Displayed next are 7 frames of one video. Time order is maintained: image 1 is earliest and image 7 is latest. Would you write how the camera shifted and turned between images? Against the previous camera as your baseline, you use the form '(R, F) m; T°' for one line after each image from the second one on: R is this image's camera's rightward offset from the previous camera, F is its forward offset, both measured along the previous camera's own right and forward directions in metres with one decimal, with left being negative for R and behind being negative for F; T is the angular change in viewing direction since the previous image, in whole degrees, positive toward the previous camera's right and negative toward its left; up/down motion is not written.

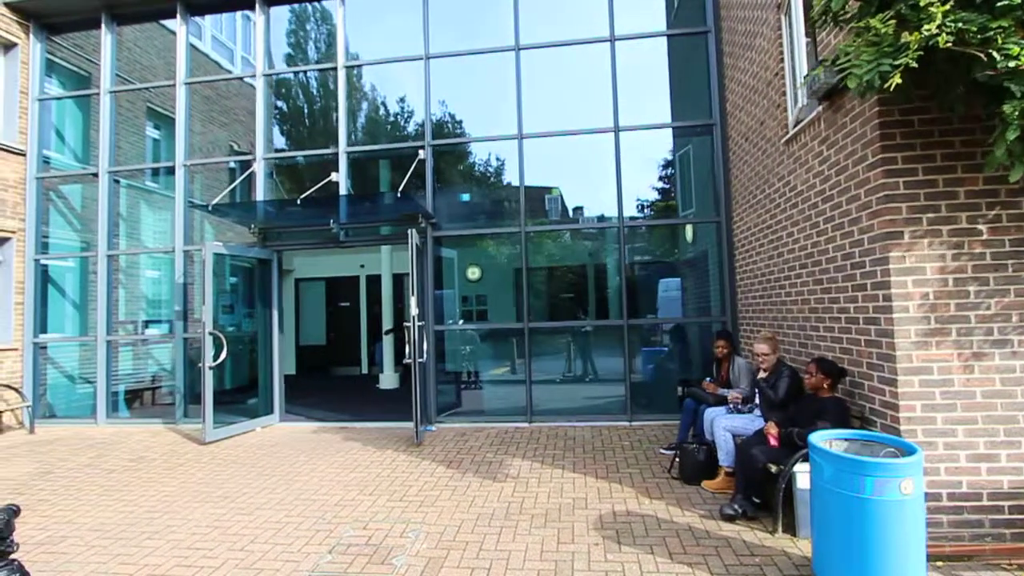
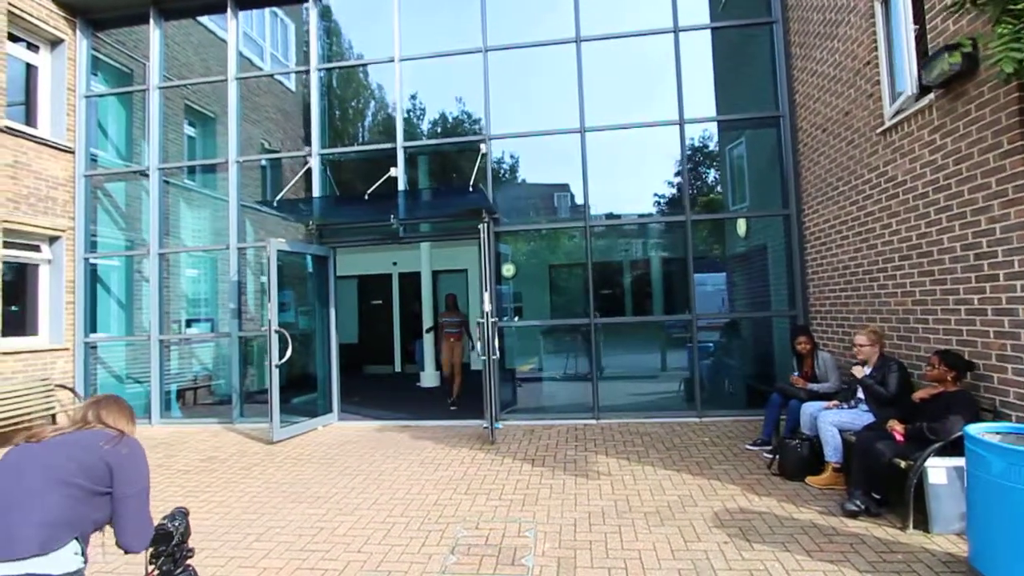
(-0.9, +0.1) m; 0°
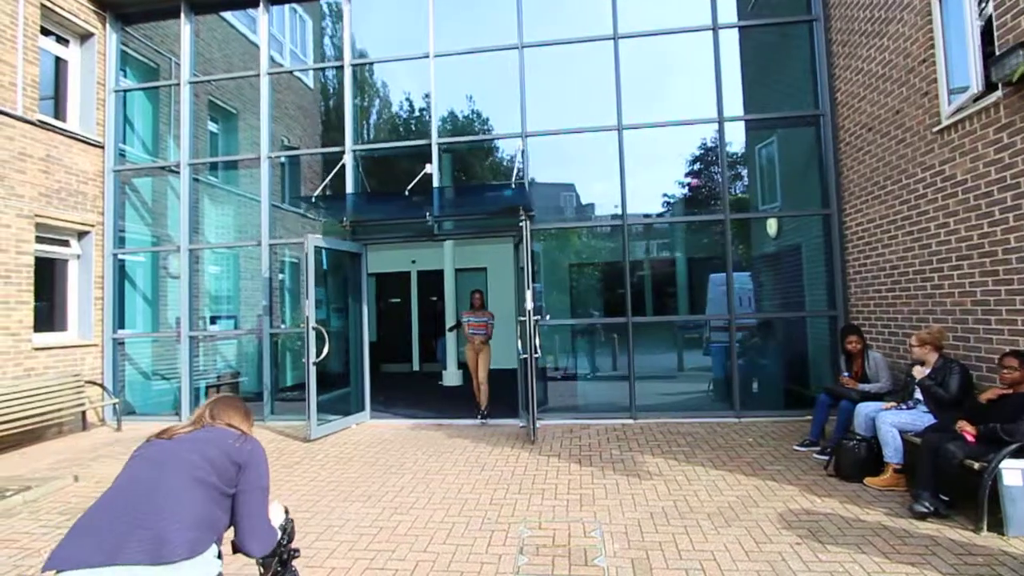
(-0.5, 0.0) m; 0°
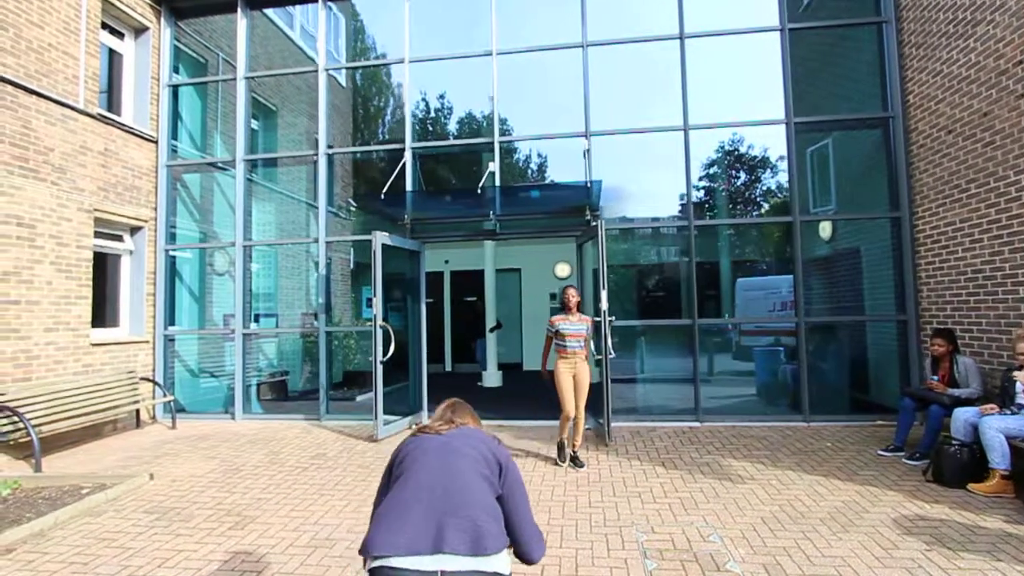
(-0.9, +0.1) m; 0°
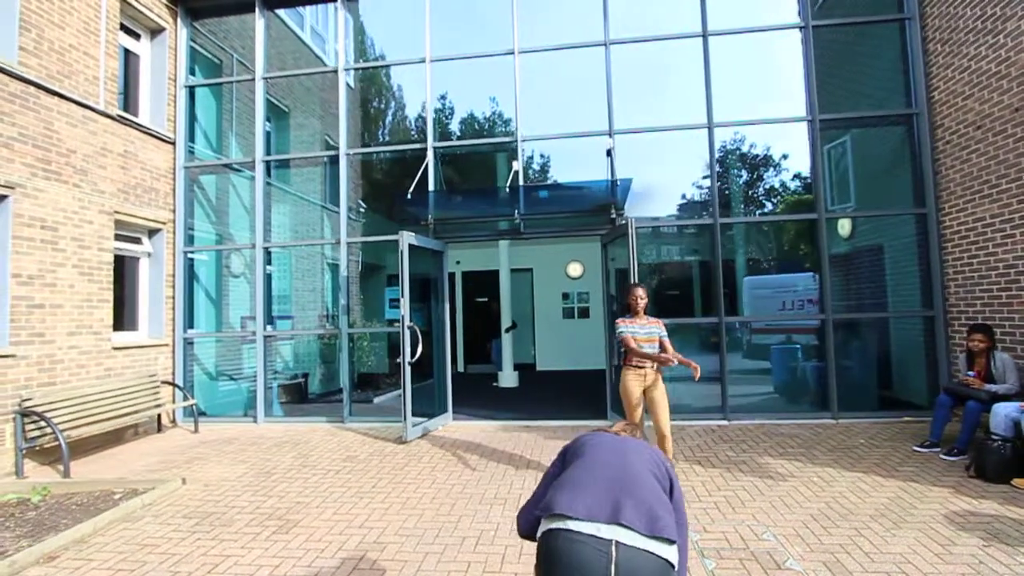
(-0.4, 0.0) m; 0°
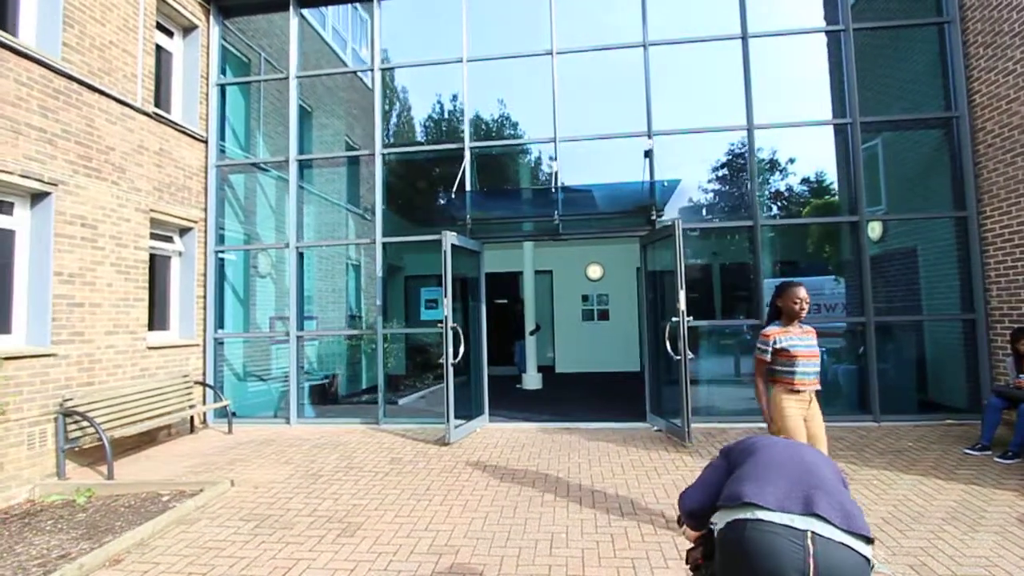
(-0.6, 0.0) m; 0°
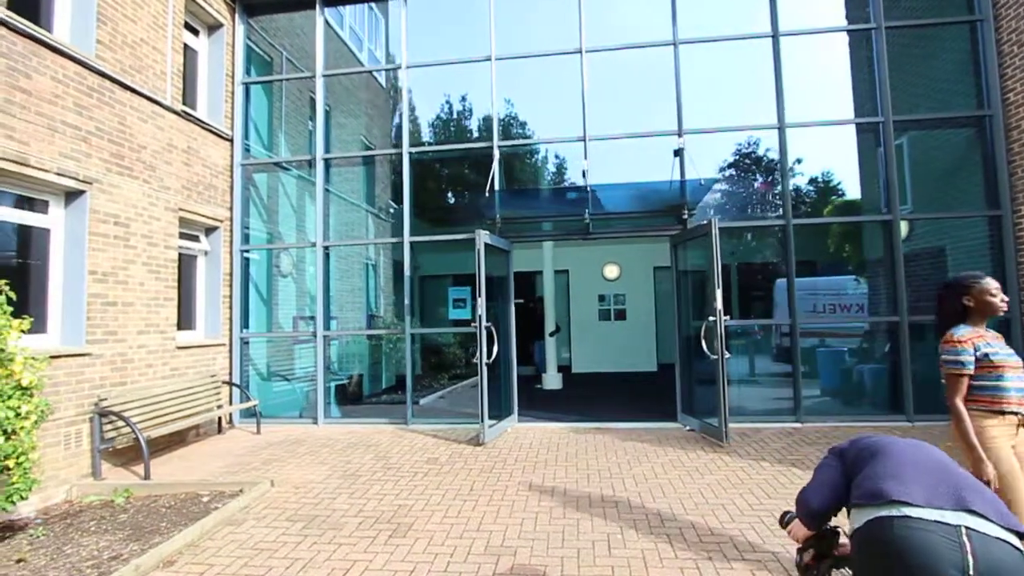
(-0.4, 0.0) m; 0°
